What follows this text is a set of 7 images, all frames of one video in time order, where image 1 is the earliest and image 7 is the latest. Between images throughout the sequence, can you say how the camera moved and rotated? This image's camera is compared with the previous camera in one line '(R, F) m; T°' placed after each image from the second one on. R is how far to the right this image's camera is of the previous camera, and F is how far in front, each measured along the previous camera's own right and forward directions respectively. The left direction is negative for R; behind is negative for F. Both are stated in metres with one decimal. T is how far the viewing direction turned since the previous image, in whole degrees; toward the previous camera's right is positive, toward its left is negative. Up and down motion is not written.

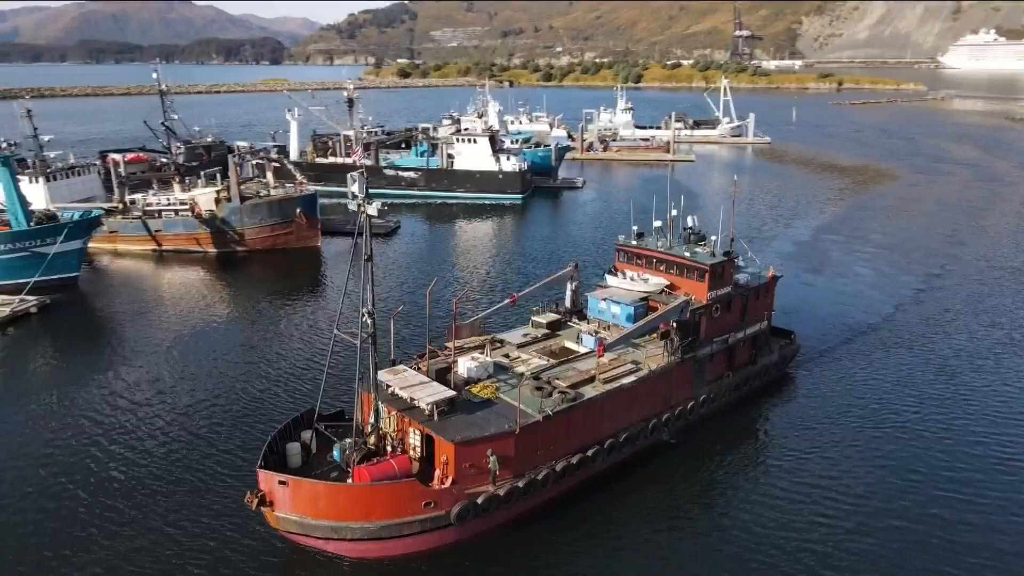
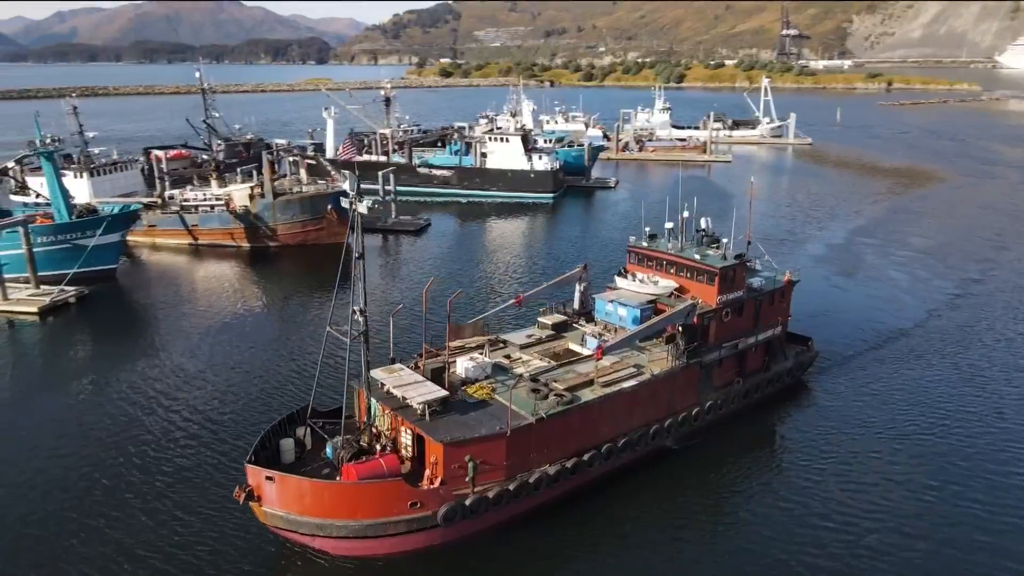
(+0.8, +0.2) m; -3°
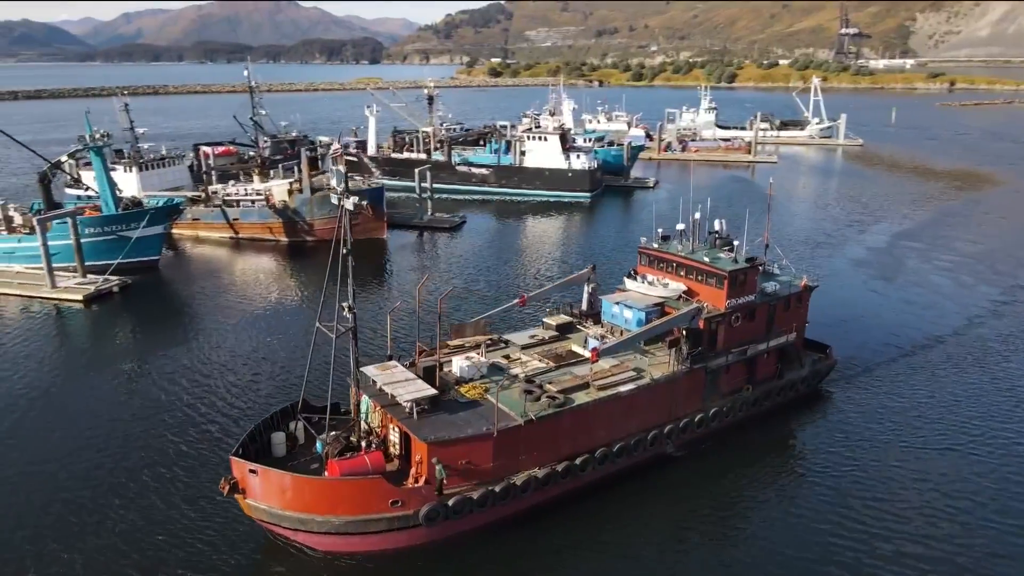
(+1.0, +0.2) m; -3°
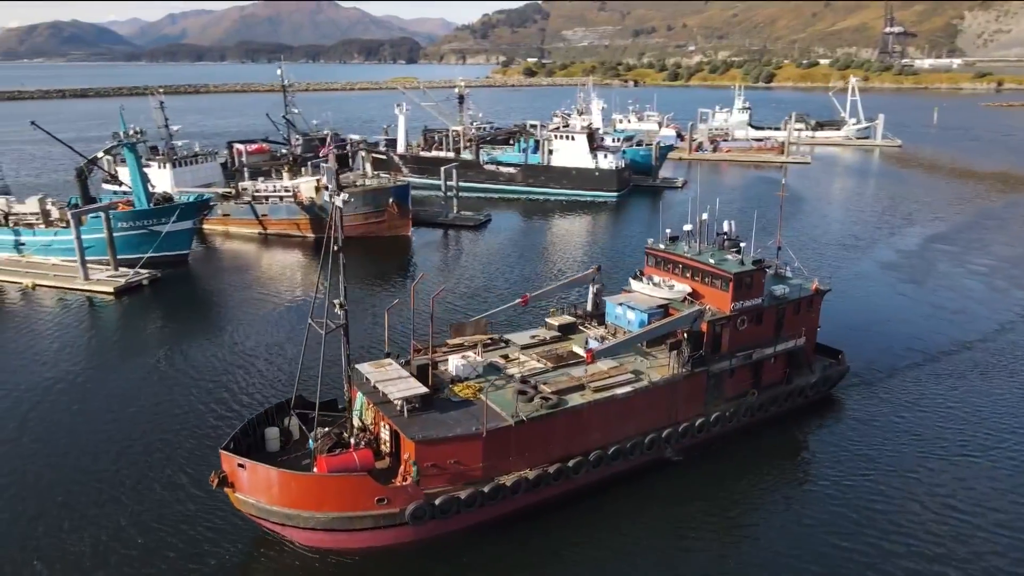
(+0.7, +0.1) m; -2°
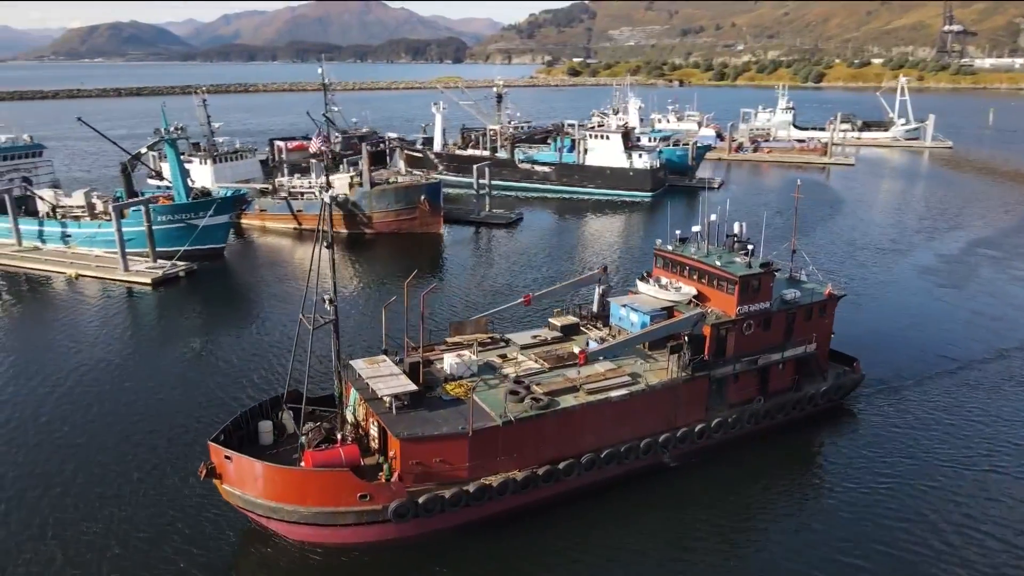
(+0.9, +0.2) m; -3°
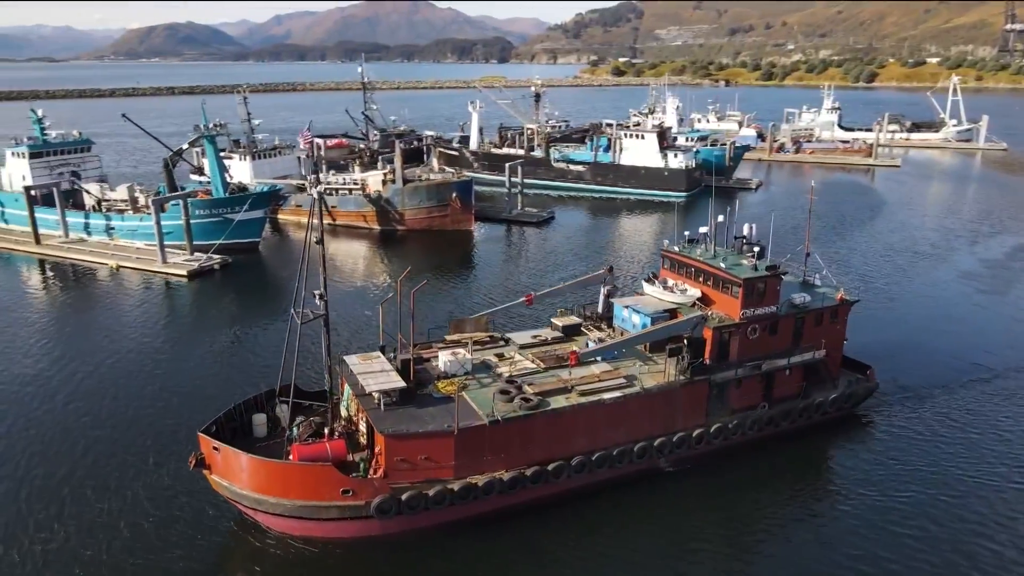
(+0.9, +0.1) m; -3°
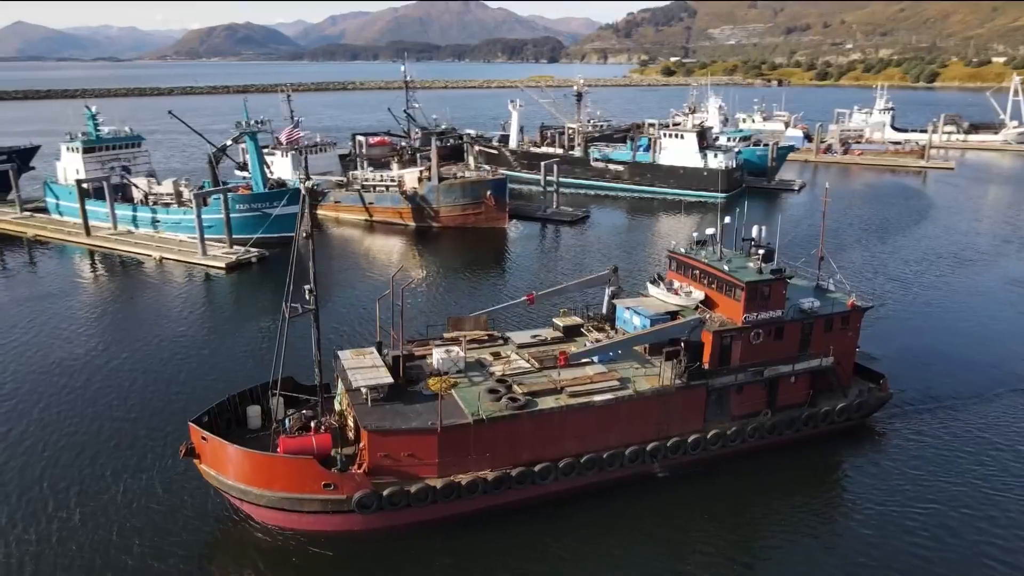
(+1.0, +0.1) m; -3°
